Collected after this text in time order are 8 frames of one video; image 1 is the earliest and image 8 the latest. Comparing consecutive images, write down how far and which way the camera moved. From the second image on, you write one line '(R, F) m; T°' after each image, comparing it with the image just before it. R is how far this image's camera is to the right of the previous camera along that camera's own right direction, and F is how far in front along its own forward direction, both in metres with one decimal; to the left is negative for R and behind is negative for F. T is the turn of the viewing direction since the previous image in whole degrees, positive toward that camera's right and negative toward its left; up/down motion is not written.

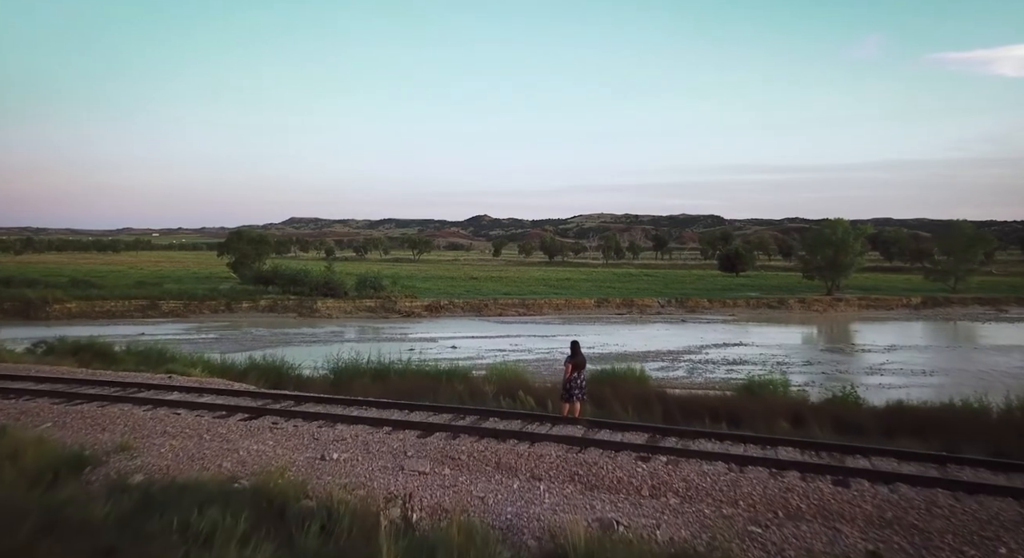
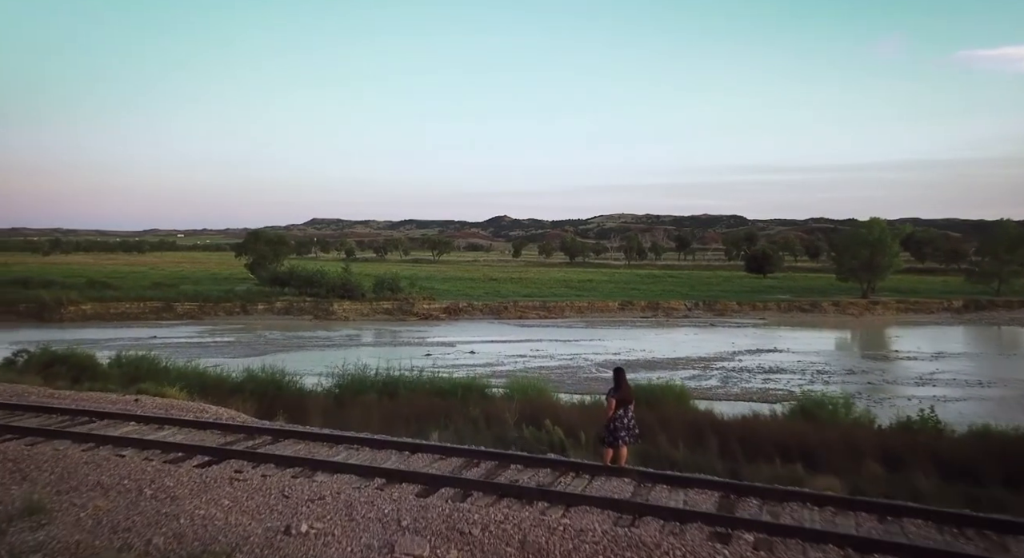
(-0.1, +1.5) m; -1°
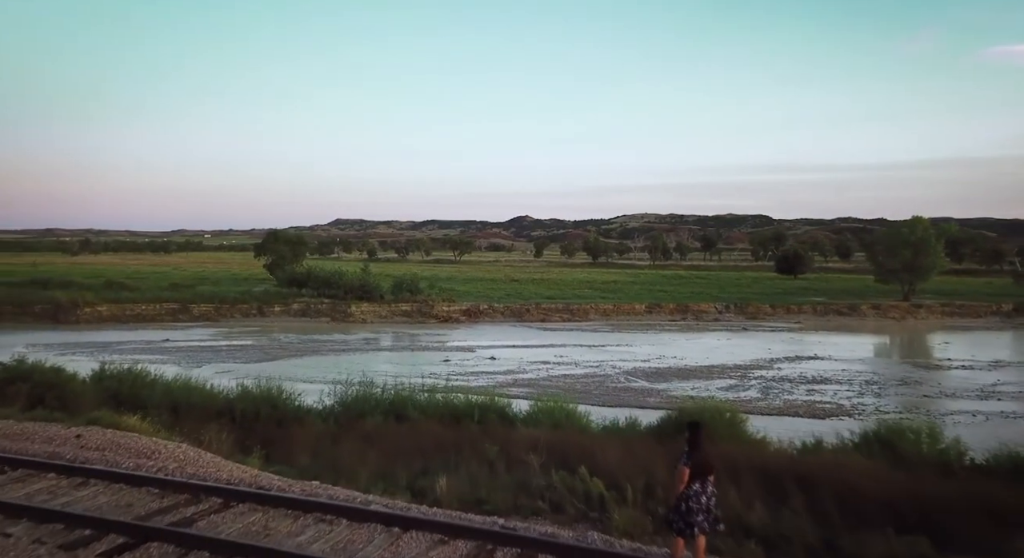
(0.0, +1.7) m; -2°
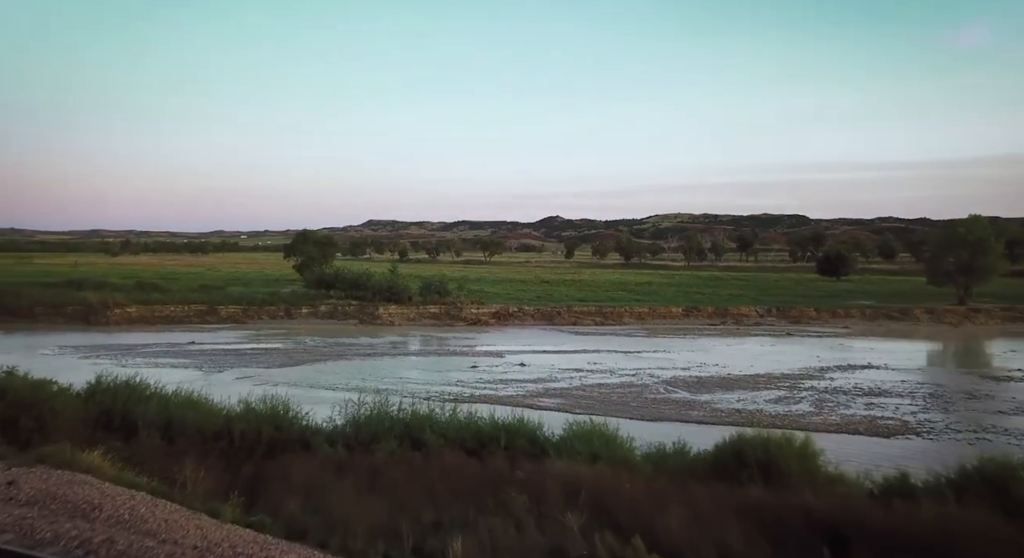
(0.0, +1.5) m; -2°
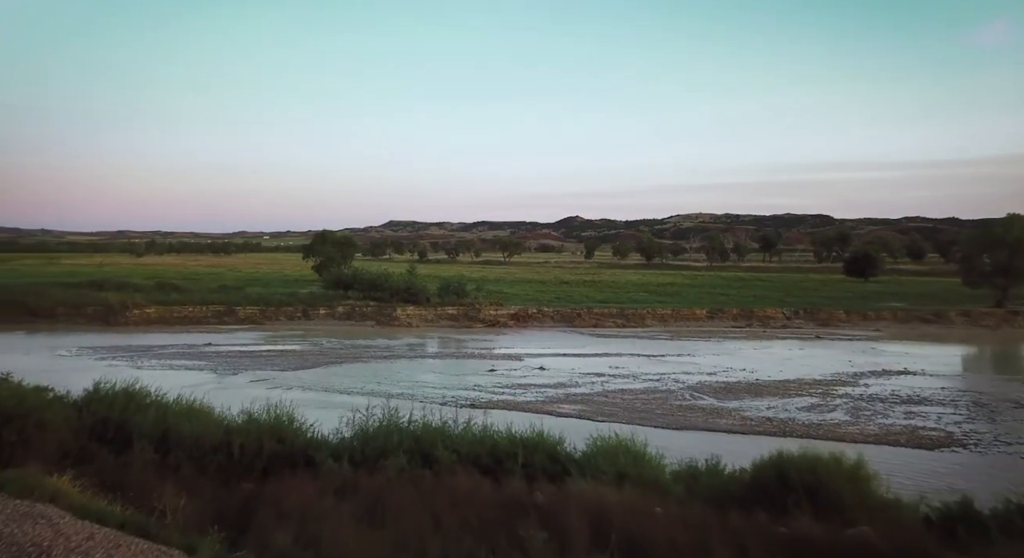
(0.0, +0.8) m; -1°
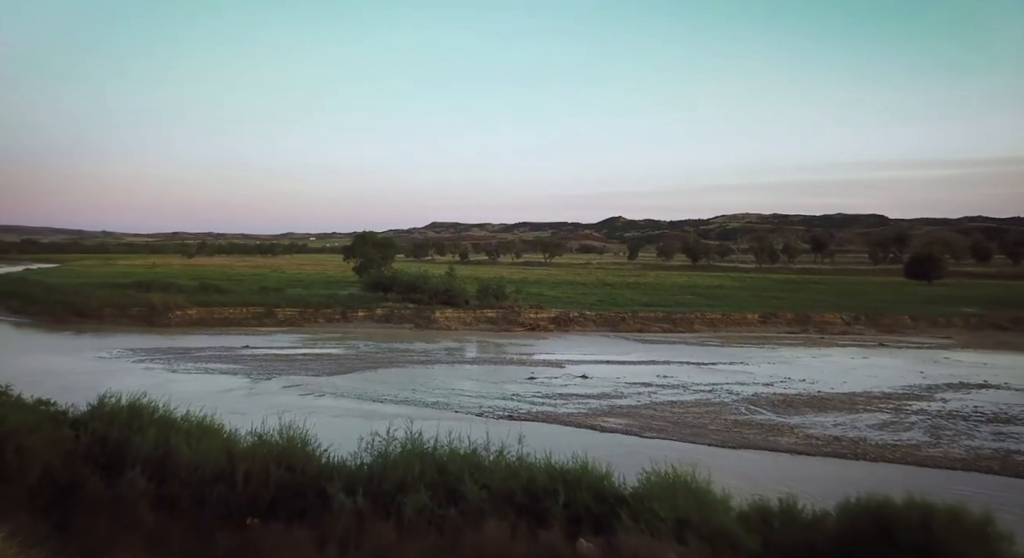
(0.0, +1.4) m; -3°
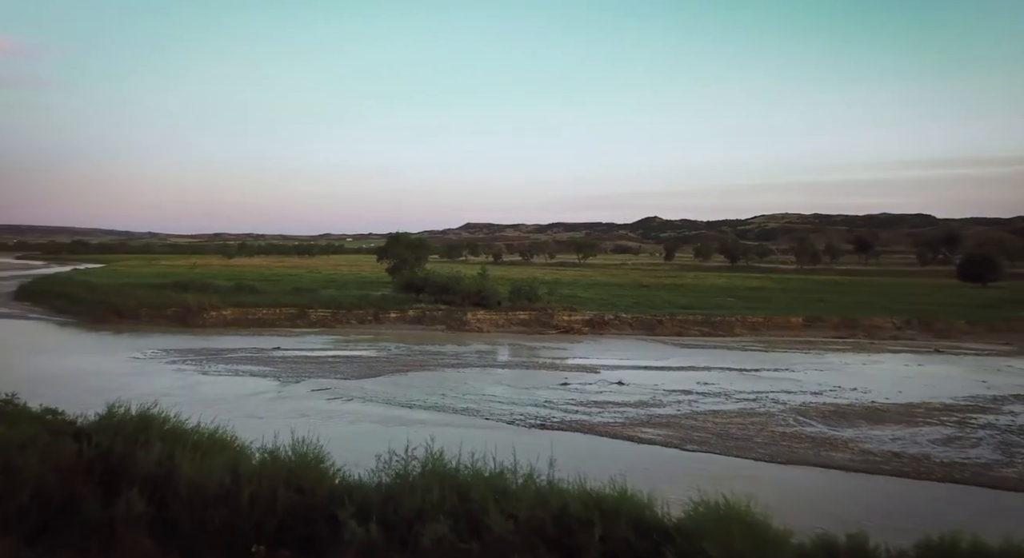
(0.0, +1.0) m; -3°
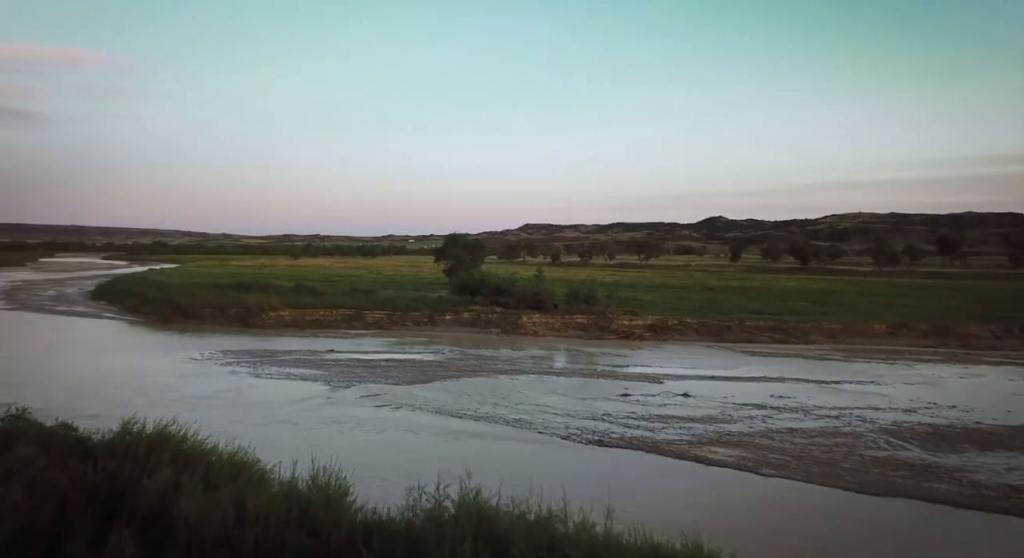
(+0.1, +1.5) m; -5°
